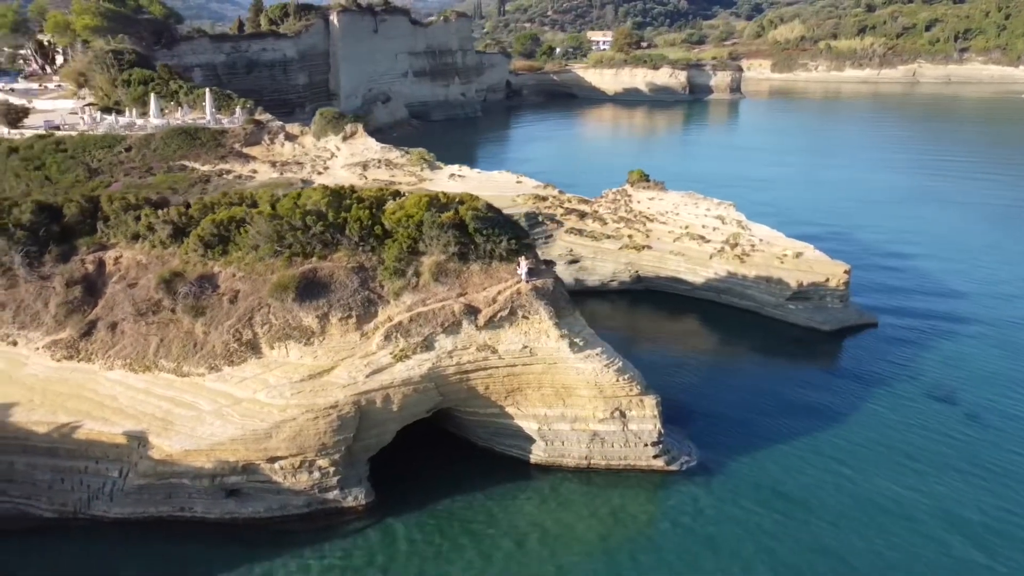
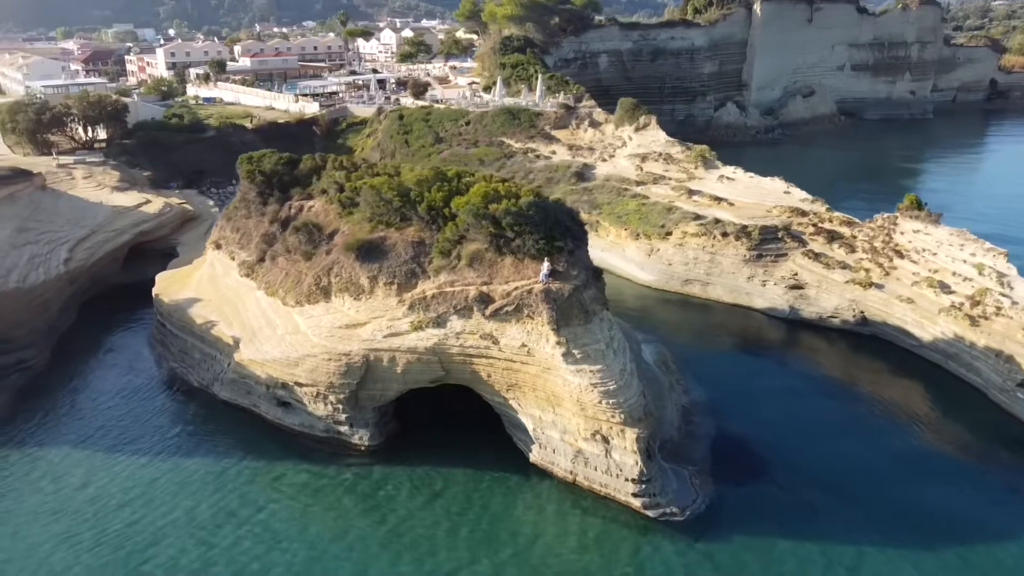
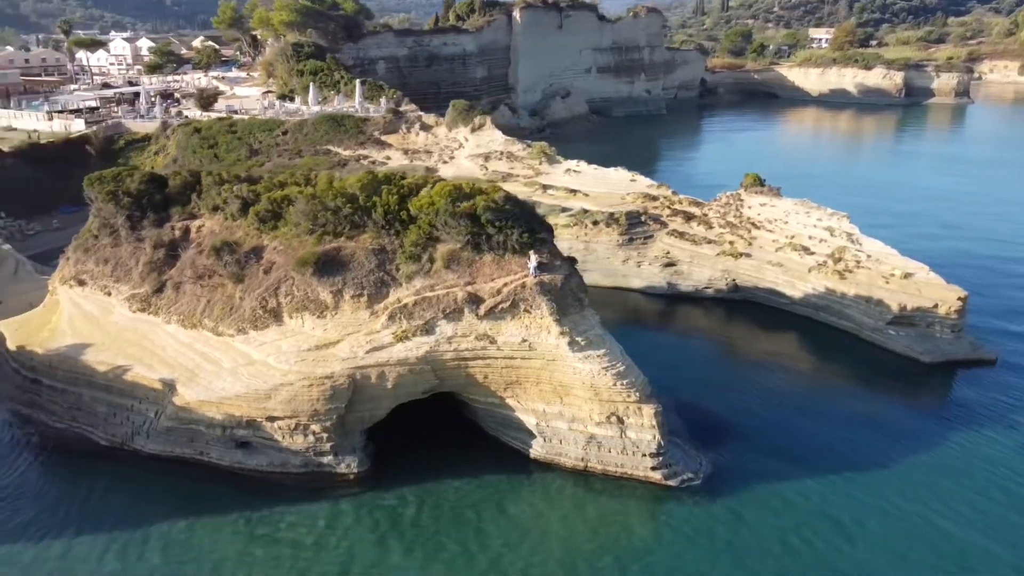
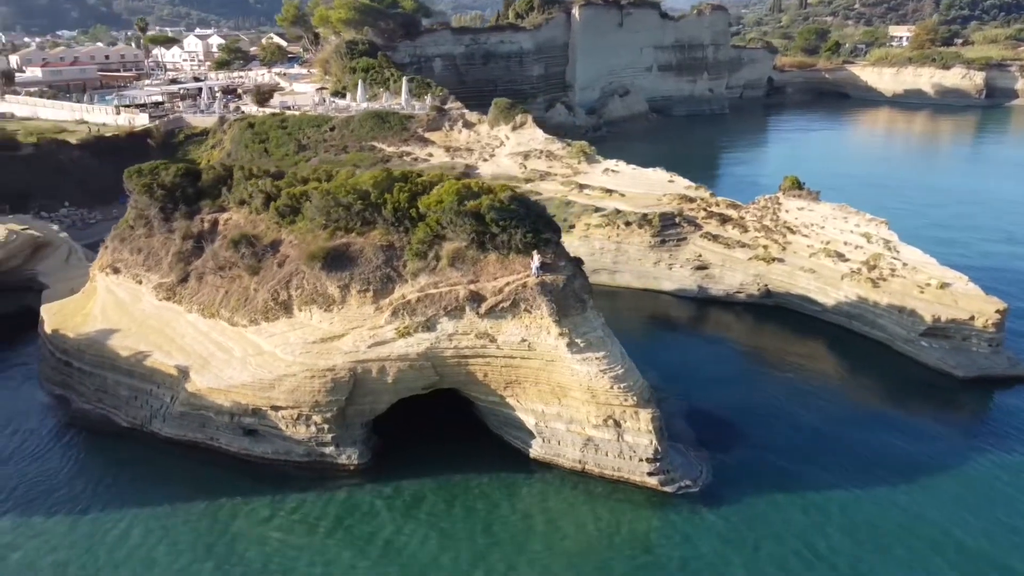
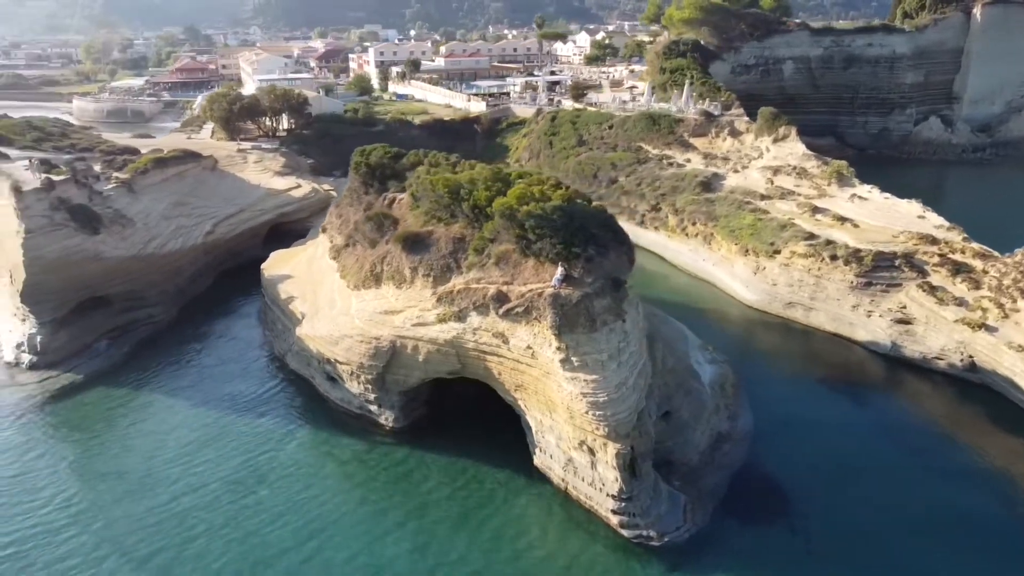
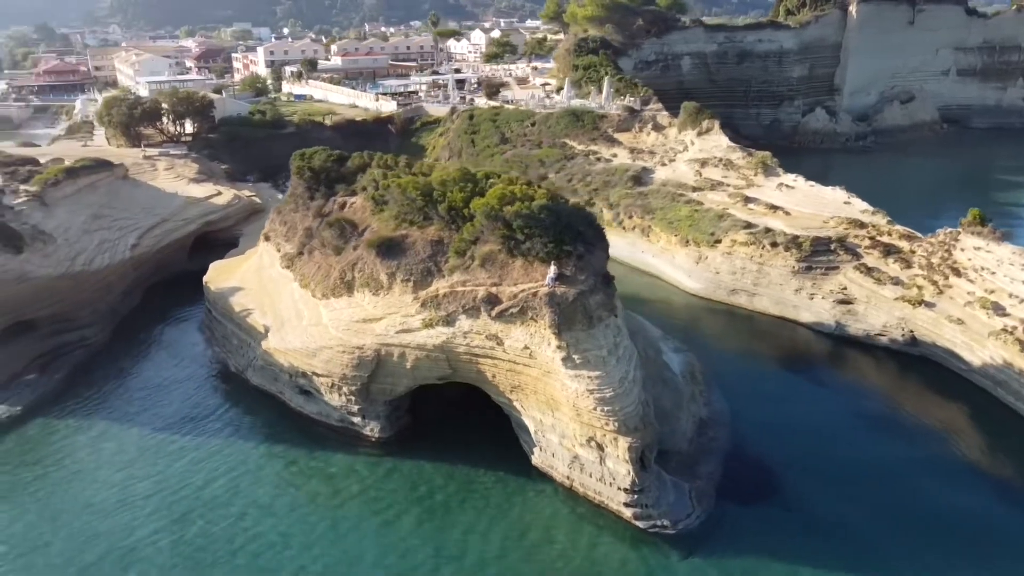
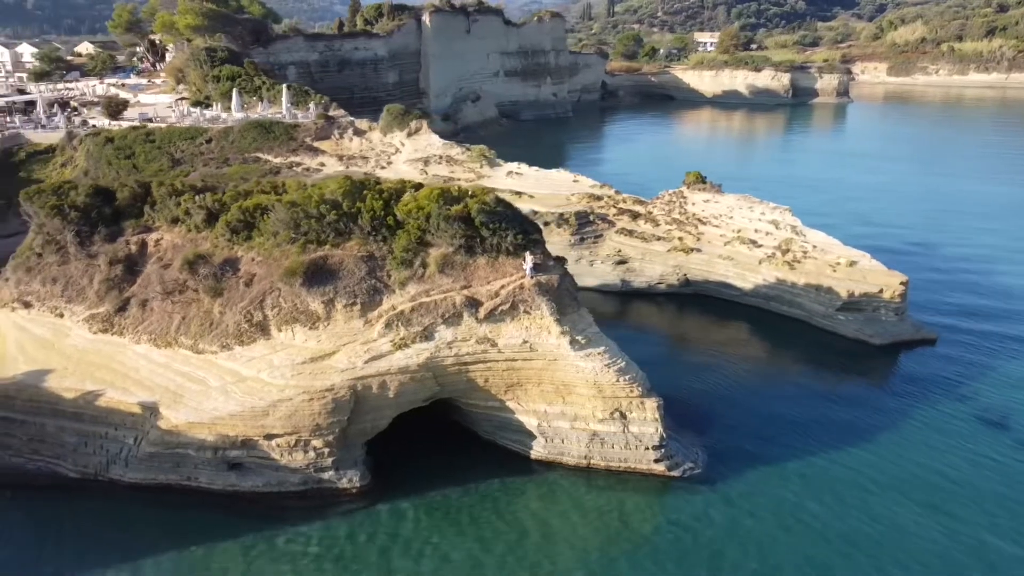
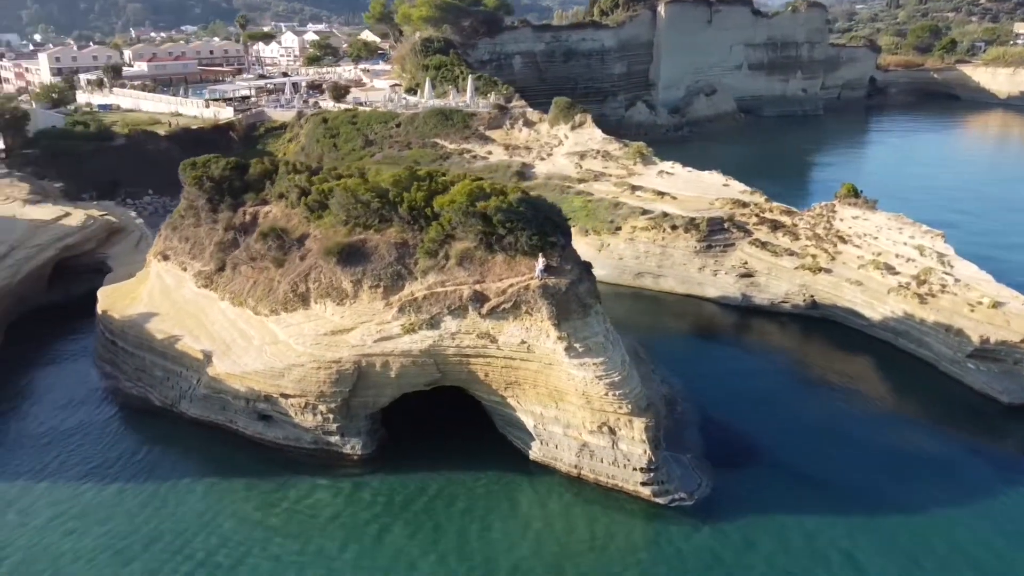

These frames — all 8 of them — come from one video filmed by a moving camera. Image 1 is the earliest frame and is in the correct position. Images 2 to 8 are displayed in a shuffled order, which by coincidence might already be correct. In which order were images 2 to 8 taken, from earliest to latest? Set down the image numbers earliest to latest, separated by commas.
7, 3, 4, 8, 2, 6, 5
